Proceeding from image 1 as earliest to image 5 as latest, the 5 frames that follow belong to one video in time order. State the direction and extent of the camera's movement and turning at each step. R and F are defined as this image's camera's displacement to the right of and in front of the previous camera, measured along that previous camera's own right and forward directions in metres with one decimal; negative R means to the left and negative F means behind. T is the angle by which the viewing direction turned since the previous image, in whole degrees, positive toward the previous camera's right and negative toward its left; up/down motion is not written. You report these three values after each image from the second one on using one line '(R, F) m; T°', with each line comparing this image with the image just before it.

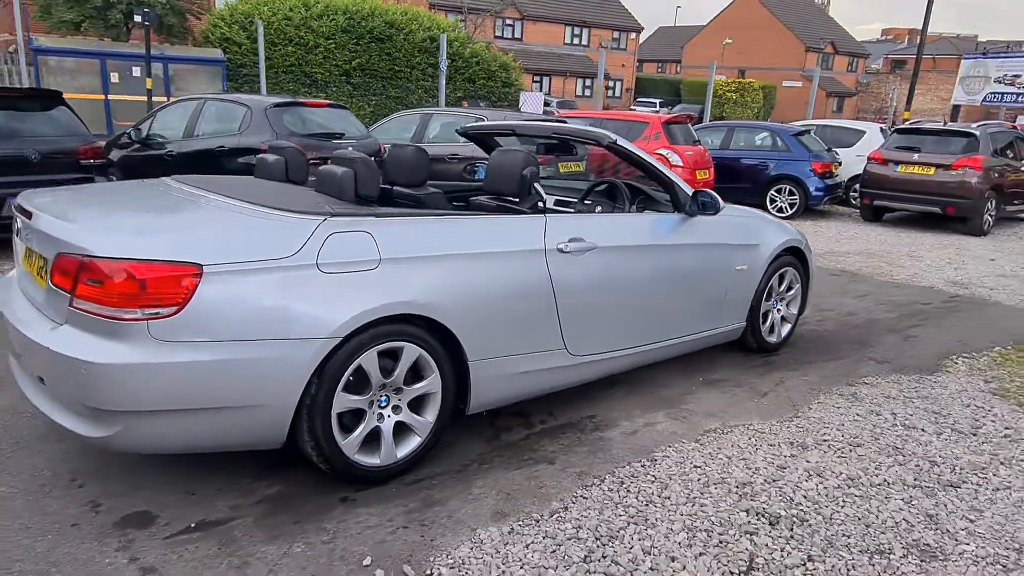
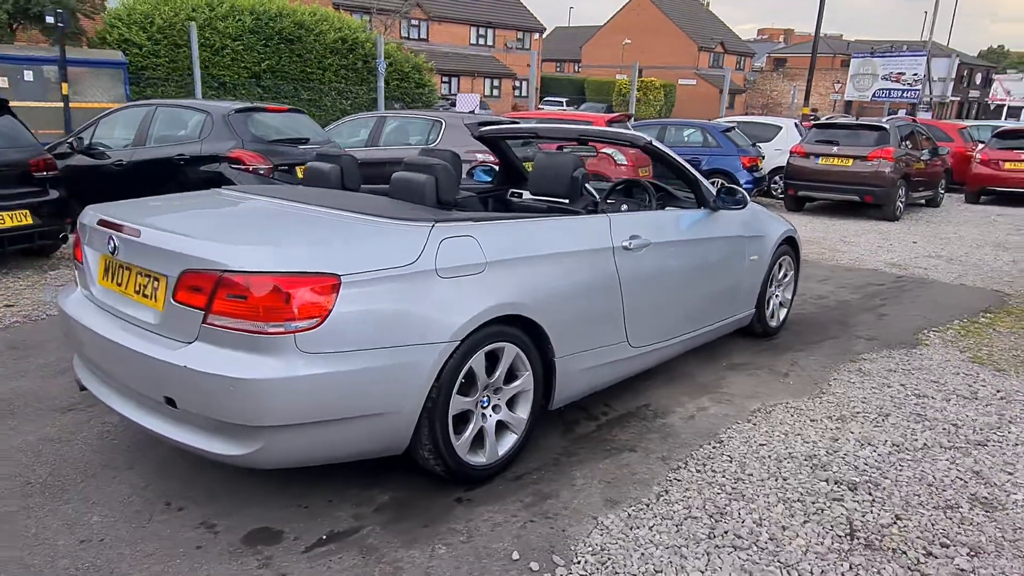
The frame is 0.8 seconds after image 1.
(-0.8, -0.1) m; +8°
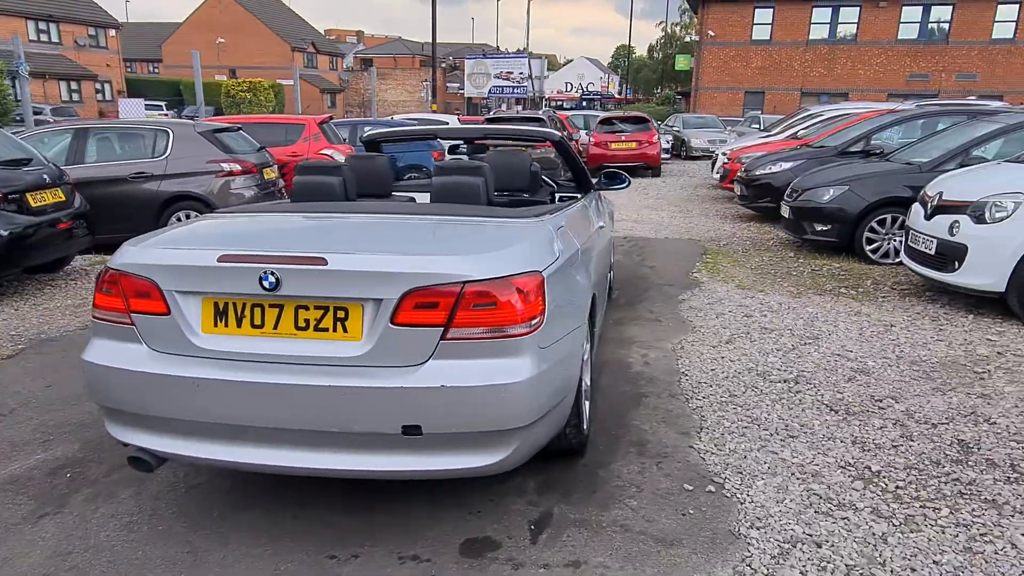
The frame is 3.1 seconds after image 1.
(-2.0, +0.3) m; +30°
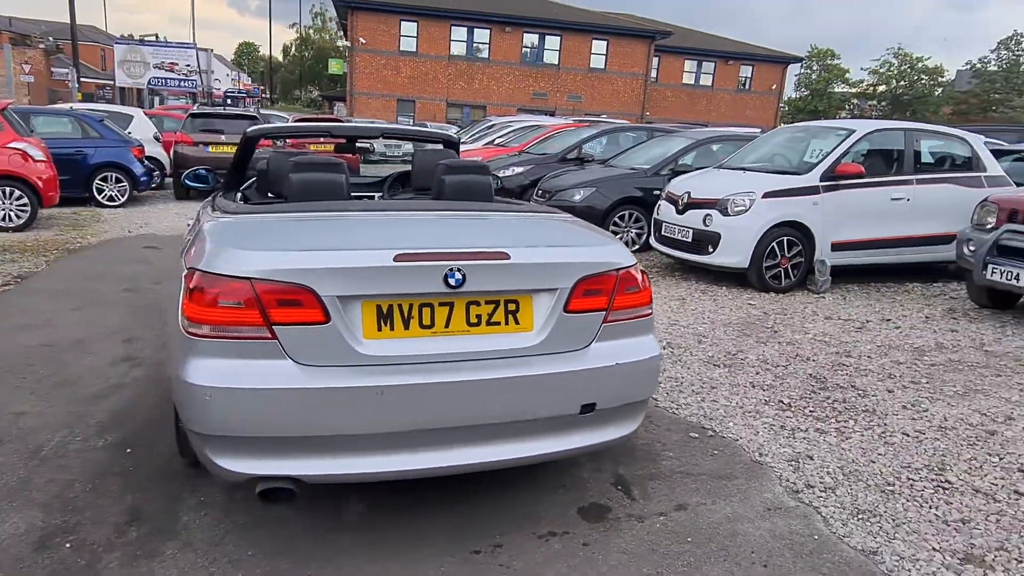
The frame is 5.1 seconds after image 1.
(-1.8, +0.2) m; +28°
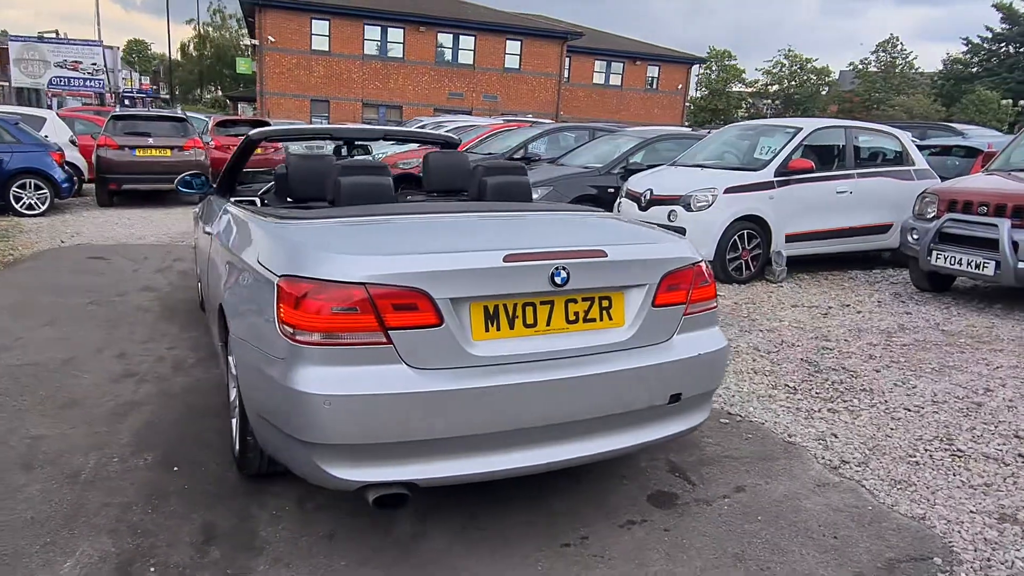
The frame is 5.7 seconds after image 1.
(-0.6, 0.0) m; +7°
